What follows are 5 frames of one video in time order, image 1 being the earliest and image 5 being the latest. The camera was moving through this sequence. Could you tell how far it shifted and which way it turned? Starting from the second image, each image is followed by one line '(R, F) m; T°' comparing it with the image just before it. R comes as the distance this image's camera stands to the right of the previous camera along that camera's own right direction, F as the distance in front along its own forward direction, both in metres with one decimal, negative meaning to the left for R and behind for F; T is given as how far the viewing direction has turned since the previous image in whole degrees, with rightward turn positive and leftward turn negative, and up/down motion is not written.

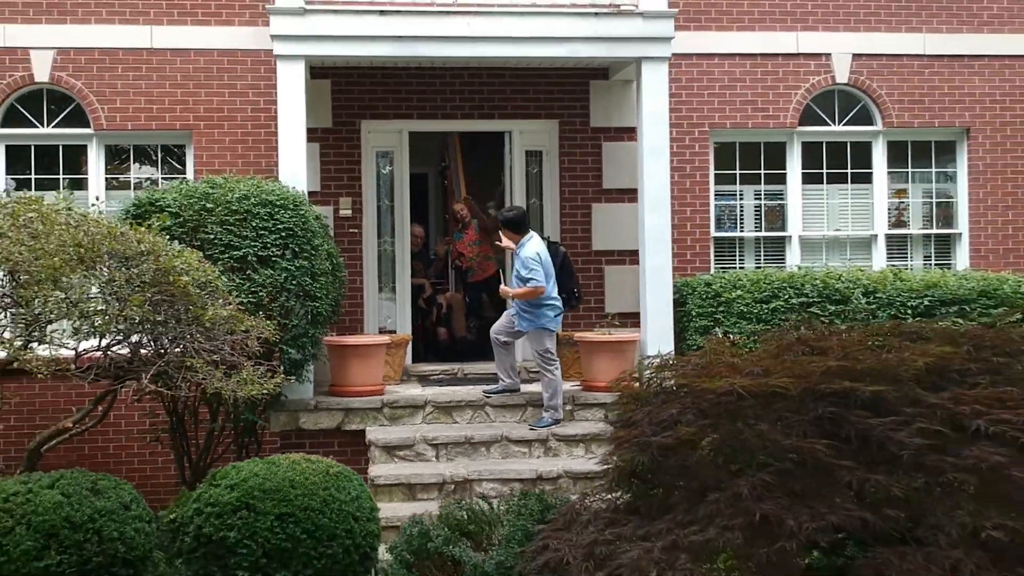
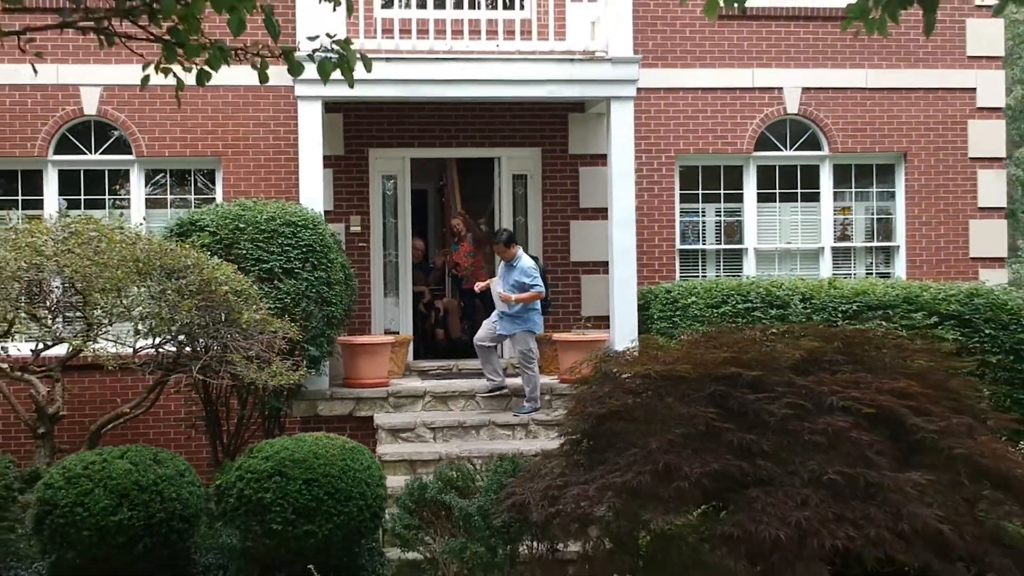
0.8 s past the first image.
(+0.1, -1.3) m; 0°
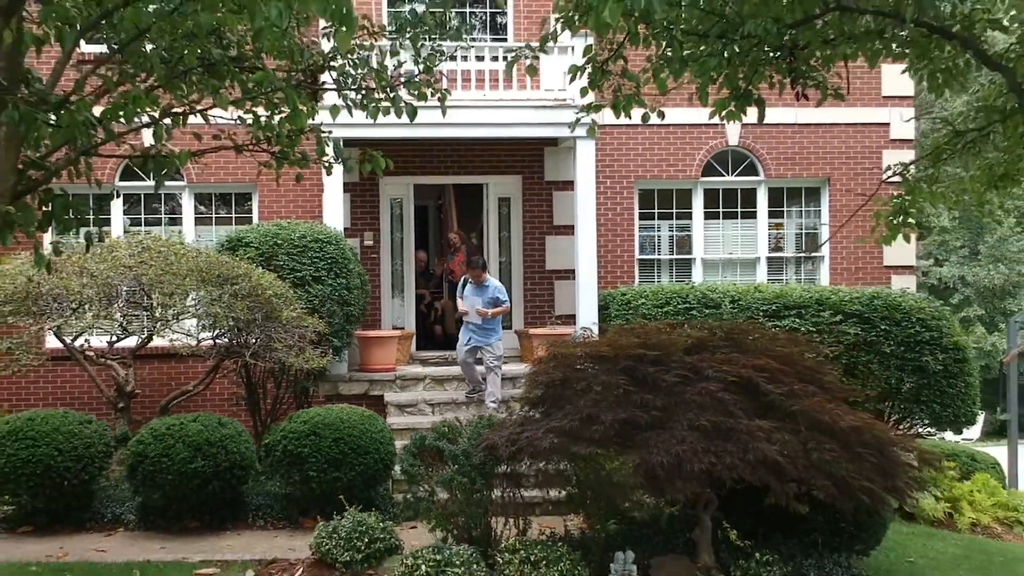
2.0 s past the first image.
(+0.1, -2.1) m; 0°
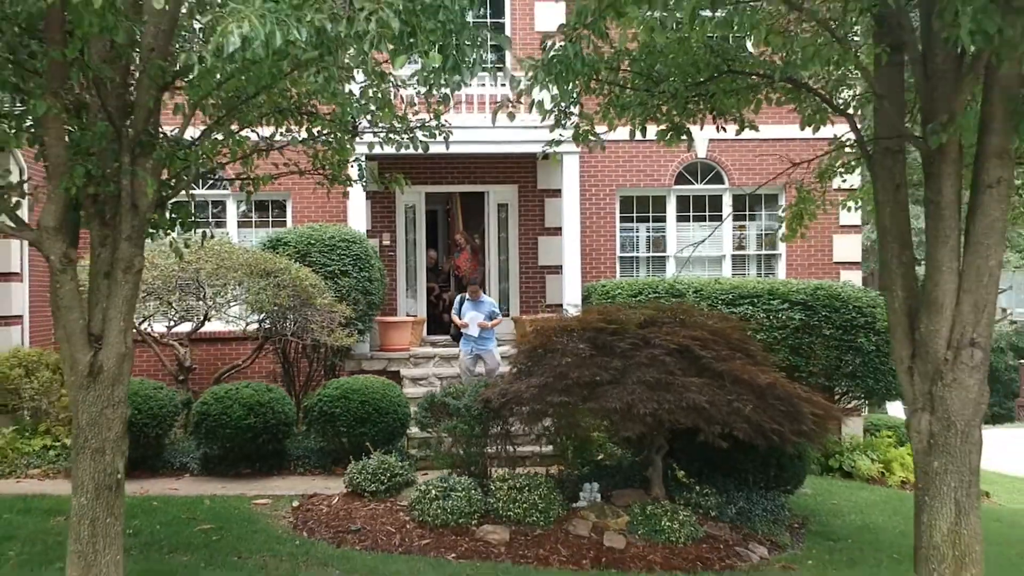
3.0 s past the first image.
(+0.1, -2.0) m; 0°
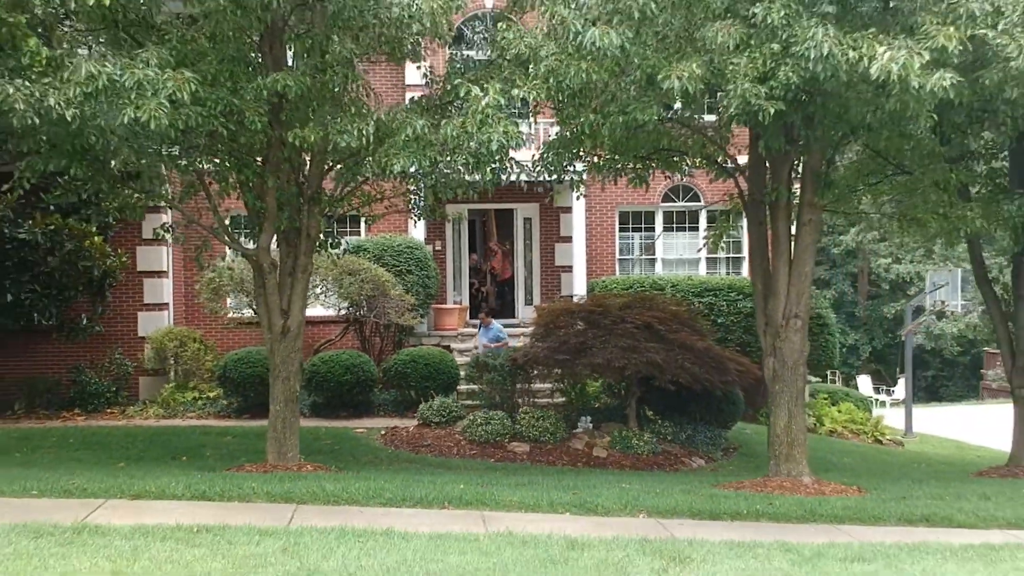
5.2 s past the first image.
(+0.1, -4.4) m; -1°
